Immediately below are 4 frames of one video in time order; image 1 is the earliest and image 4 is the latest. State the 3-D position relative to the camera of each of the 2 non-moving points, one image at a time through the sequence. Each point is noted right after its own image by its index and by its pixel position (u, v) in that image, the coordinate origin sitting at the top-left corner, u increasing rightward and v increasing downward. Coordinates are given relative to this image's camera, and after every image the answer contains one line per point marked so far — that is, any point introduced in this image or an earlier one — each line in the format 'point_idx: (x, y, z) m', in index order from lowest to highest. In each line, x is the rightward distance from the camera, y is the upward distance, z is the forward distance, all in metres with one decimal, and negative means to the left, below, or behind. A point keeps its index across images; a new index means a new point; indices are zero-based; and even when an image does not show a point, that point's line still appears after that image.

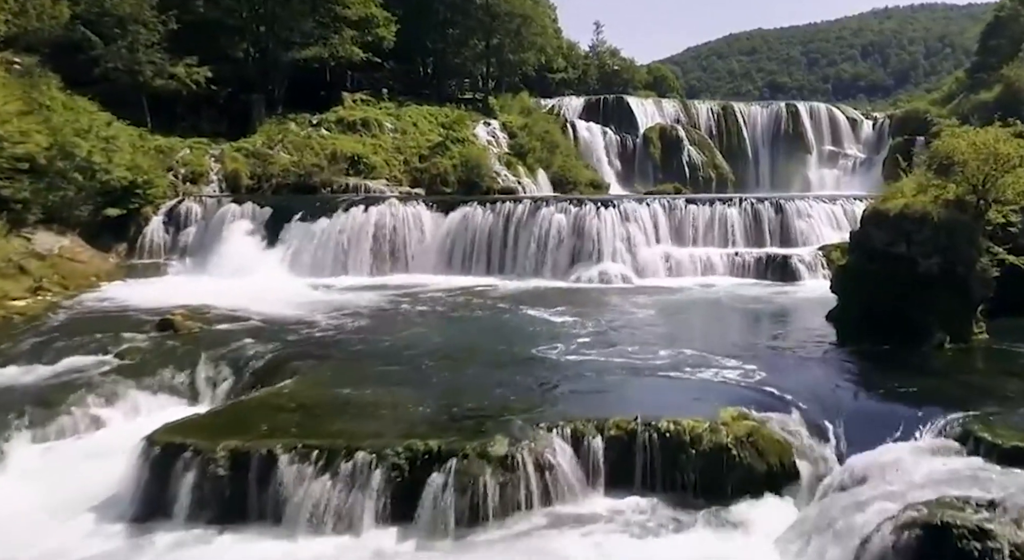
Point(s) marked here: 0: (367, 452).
0: (-1.6, -1.9, +7.1) m
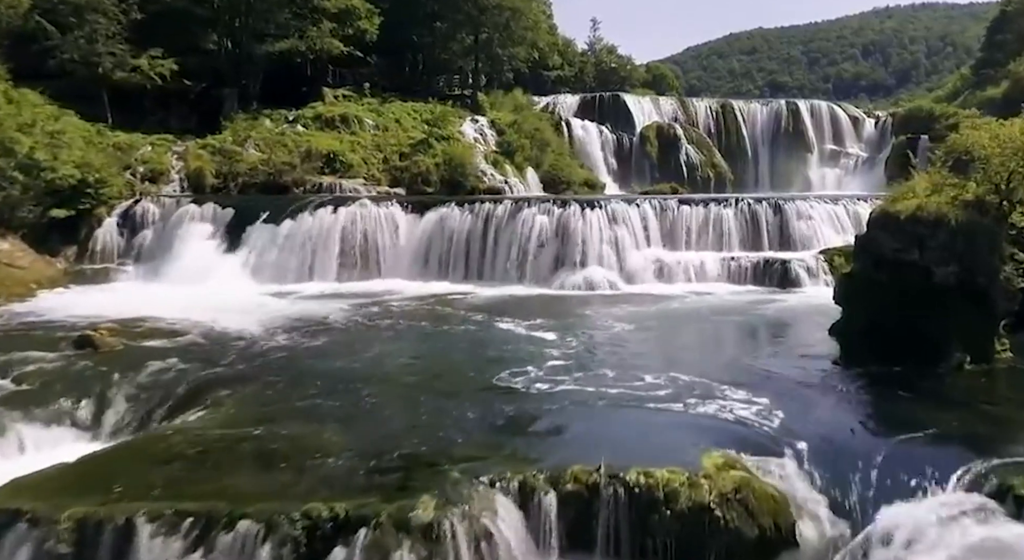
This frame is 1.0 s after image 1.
0: (-2.2, -2.1, +5.6) m
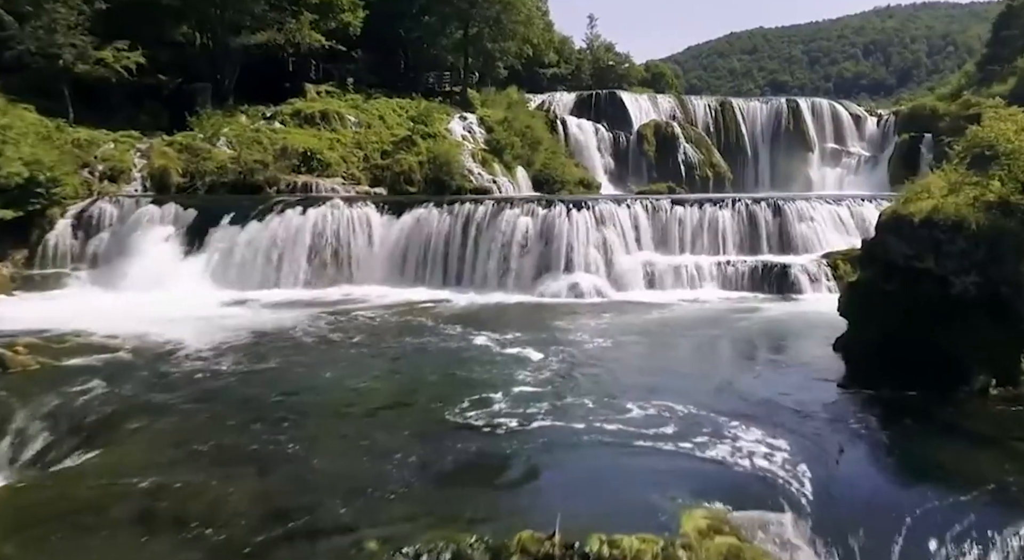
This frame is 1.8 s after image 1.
0: (-2.8, -2.2, +4.3) m
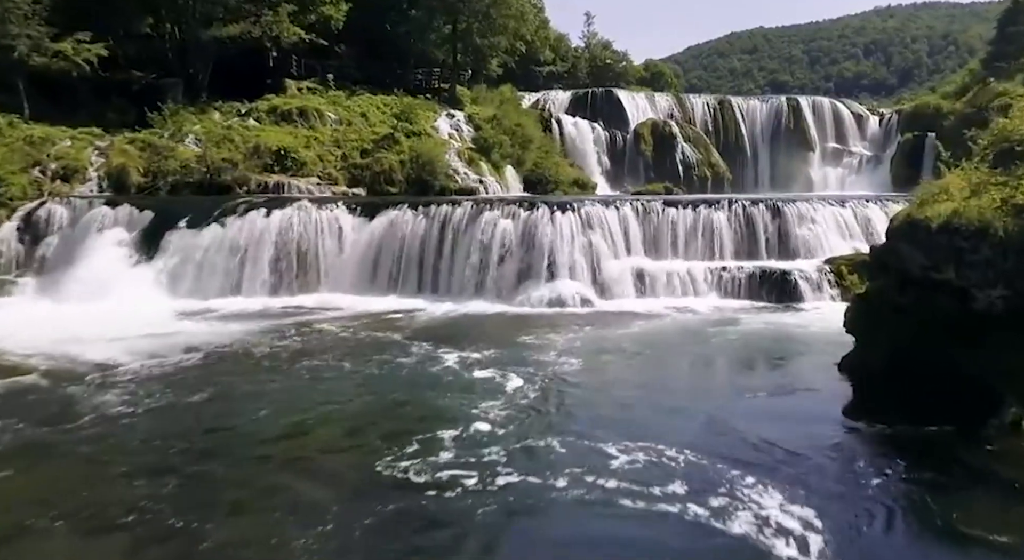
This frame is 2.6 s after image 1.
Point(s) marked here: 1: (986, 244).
0: (-3.3, -2.4, +2.9) m
1: (+6.1, +0.4, +8.3) m
